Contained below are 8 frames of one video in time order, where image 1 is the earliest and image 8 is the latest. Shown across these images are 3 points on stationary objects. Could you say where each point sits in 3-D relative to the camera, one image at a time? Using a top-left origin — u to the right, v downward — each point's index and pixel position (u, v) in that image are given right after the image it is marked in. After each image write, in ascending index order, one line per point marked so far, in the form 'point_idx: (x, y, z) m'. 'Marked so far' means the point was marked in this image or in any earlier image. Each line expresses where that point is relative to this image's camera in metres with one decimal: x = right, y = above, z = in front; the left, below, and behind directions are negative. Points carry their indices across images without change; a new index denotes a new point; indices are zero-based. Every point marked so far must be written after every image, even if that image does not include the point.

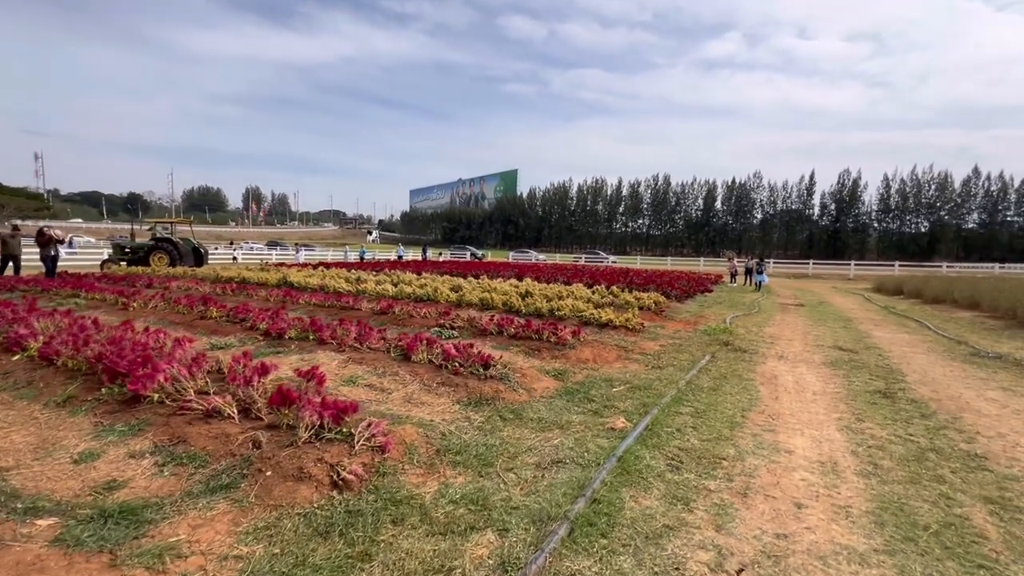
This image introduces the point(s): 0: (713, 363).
0: (+3.4, -1.3, +8.0) m
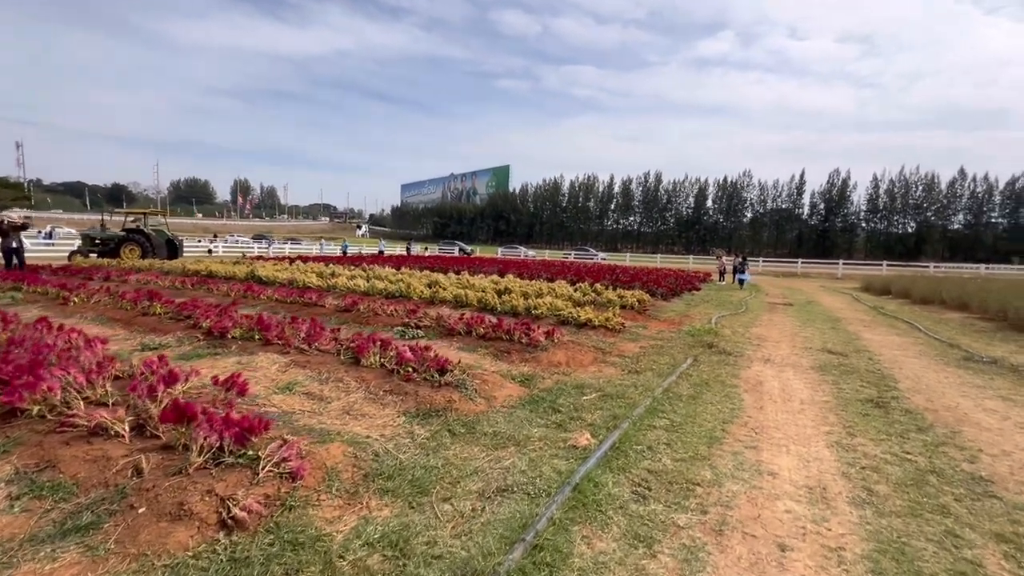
0: (+2.9, -1.3, +7.5) m
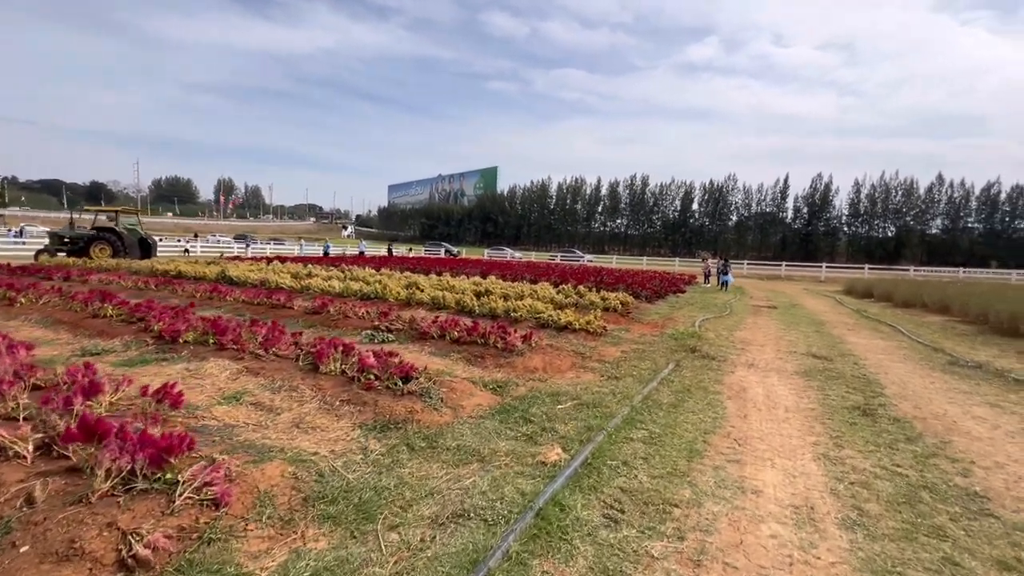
0: (+2.5, -1.3, +7.2) m
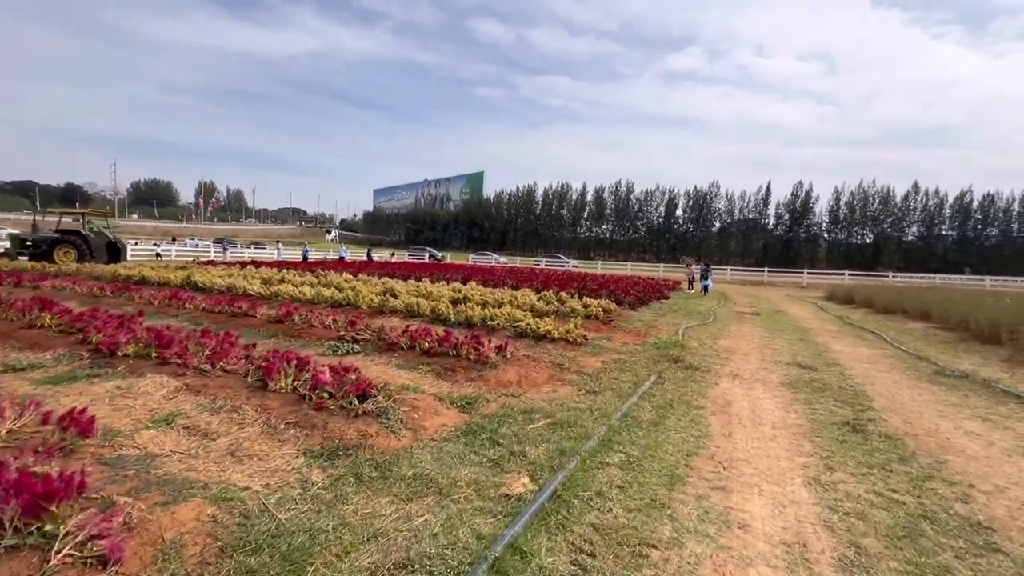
0: (+2.1, -1.4, +6.8) m
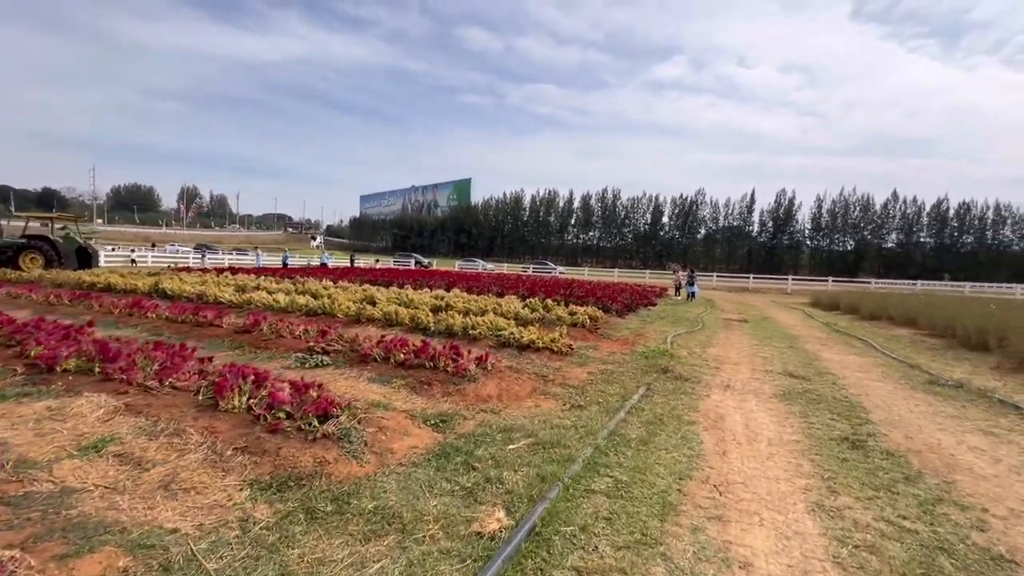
0: (+1.8, -1.5, +6.4) m
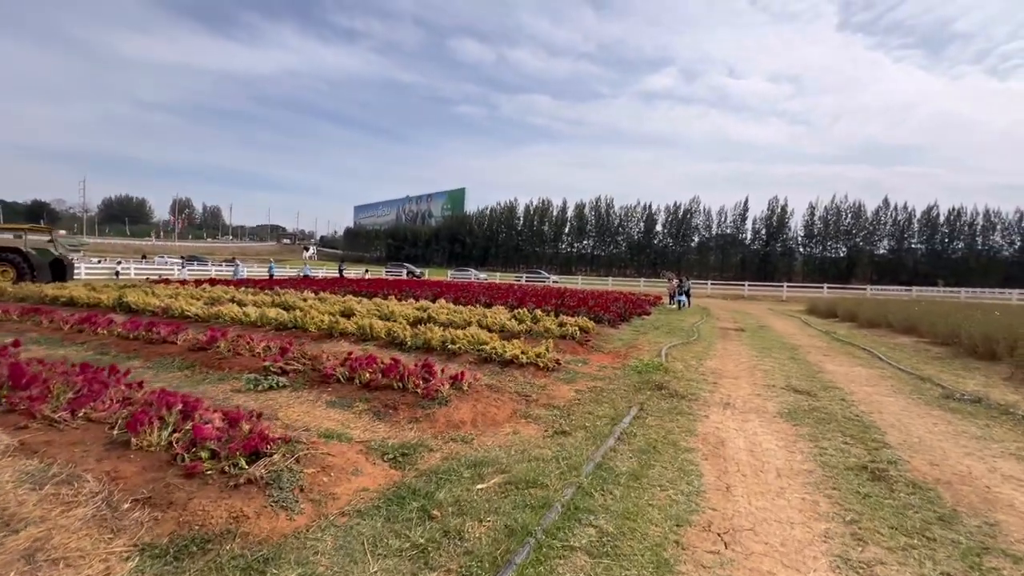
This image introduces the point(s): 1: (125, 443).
0: (+1.6, -1.6, +5.8) m
1: (-3.1, -1.3, +3.8) m
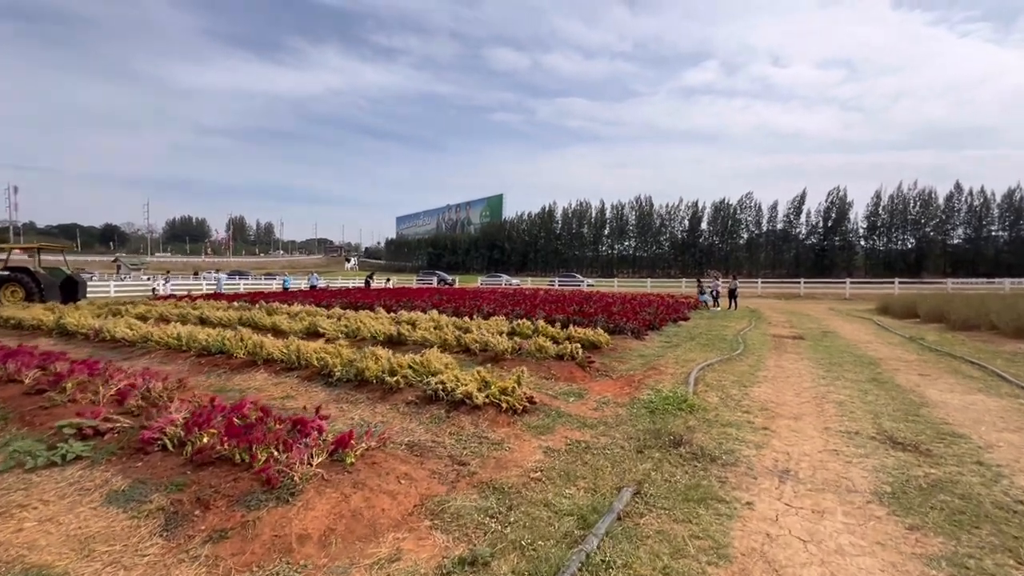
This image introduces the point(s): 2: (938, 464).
0: (+0.8, -1.7, +3.3) m
1: (-4.1, -1.4, +1.8) m
2: (+4.2, -1.7, +4.6) m
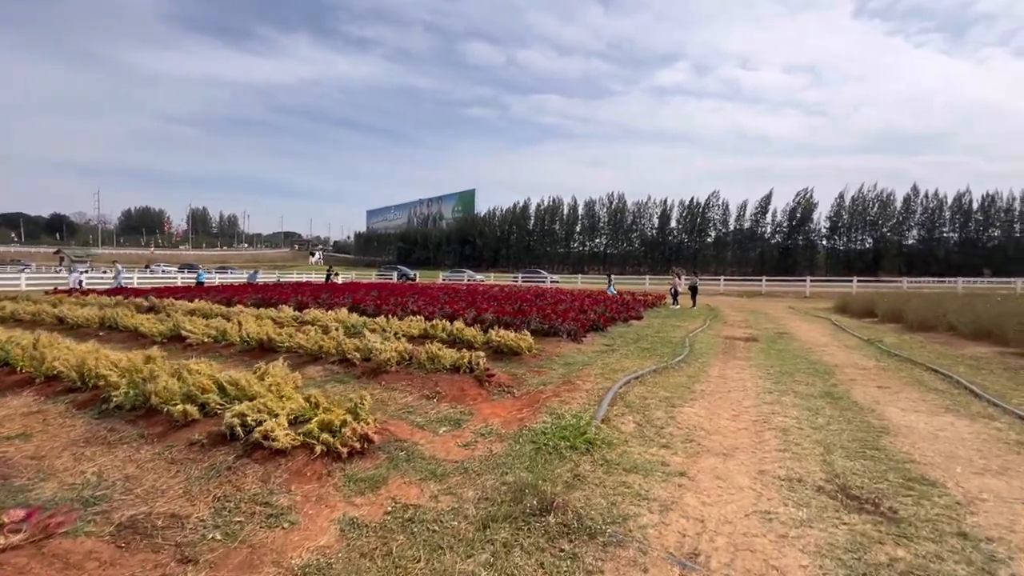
0: (-0.6, -1.7, +1.8) m
1: (-5.4, -1.4, 0.0) m
2: (+2.7, -1.7, +3.2) m
